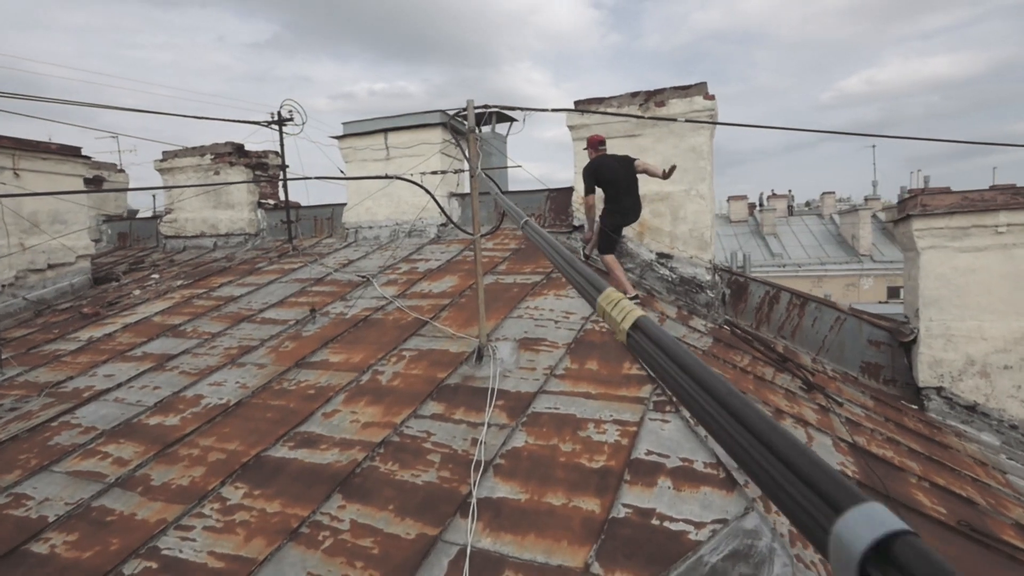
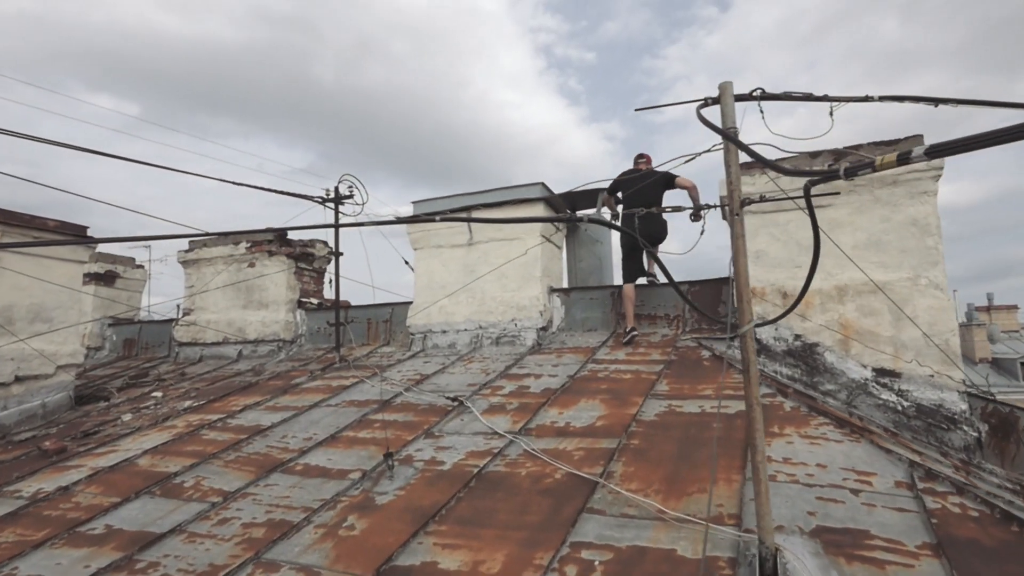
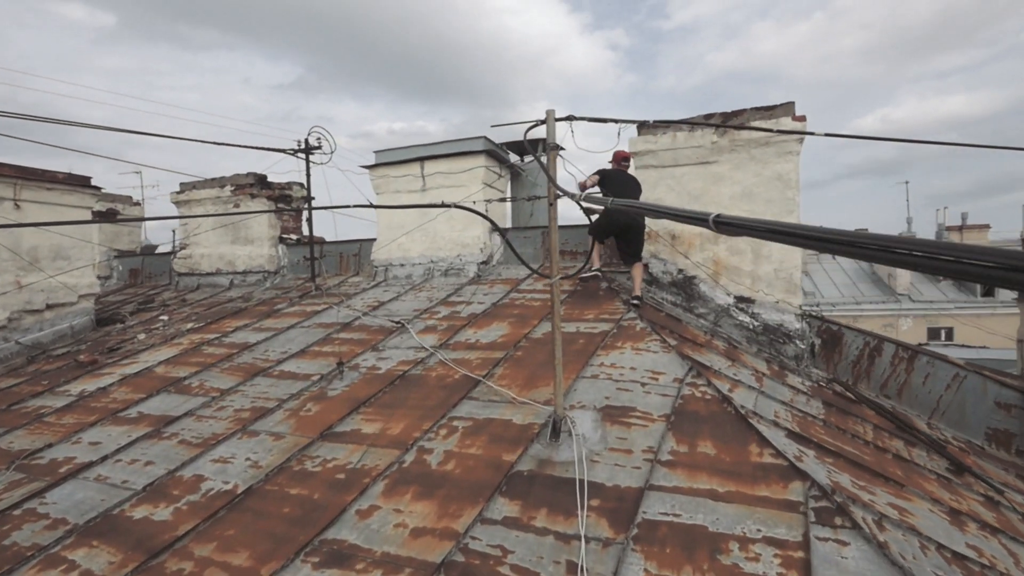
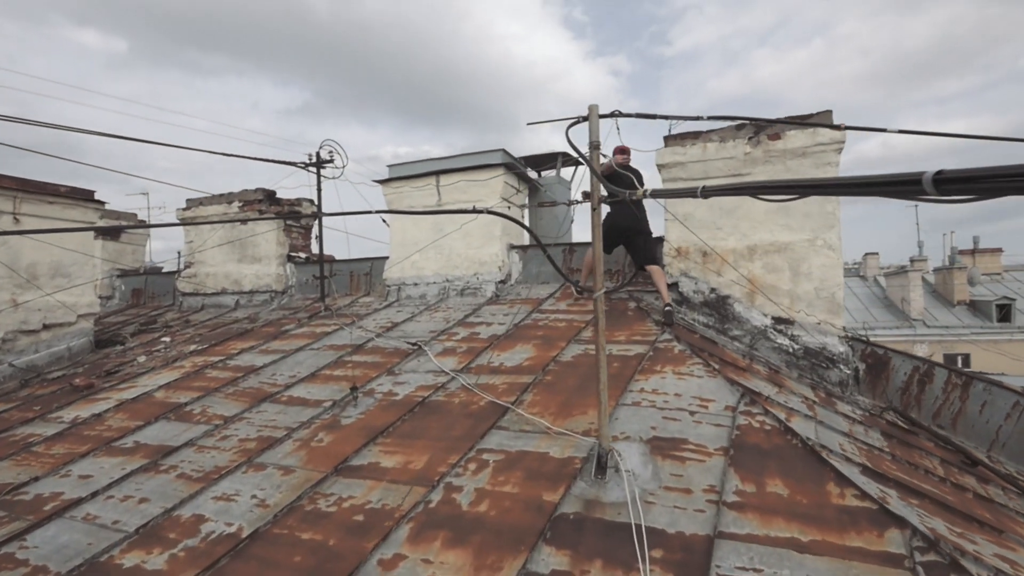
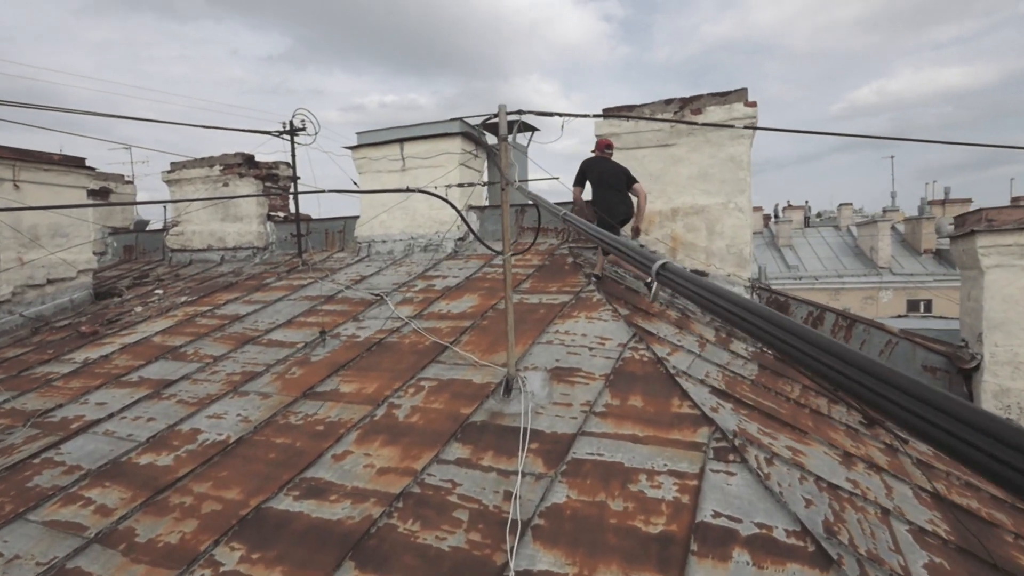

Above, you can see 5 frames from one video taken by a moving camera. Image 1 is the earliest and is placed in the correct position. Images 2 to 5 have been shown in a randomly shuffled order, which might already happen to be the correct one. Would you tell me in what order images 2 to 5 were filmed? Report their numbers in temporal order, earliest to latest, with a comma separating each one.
5, 3, 4, 2
